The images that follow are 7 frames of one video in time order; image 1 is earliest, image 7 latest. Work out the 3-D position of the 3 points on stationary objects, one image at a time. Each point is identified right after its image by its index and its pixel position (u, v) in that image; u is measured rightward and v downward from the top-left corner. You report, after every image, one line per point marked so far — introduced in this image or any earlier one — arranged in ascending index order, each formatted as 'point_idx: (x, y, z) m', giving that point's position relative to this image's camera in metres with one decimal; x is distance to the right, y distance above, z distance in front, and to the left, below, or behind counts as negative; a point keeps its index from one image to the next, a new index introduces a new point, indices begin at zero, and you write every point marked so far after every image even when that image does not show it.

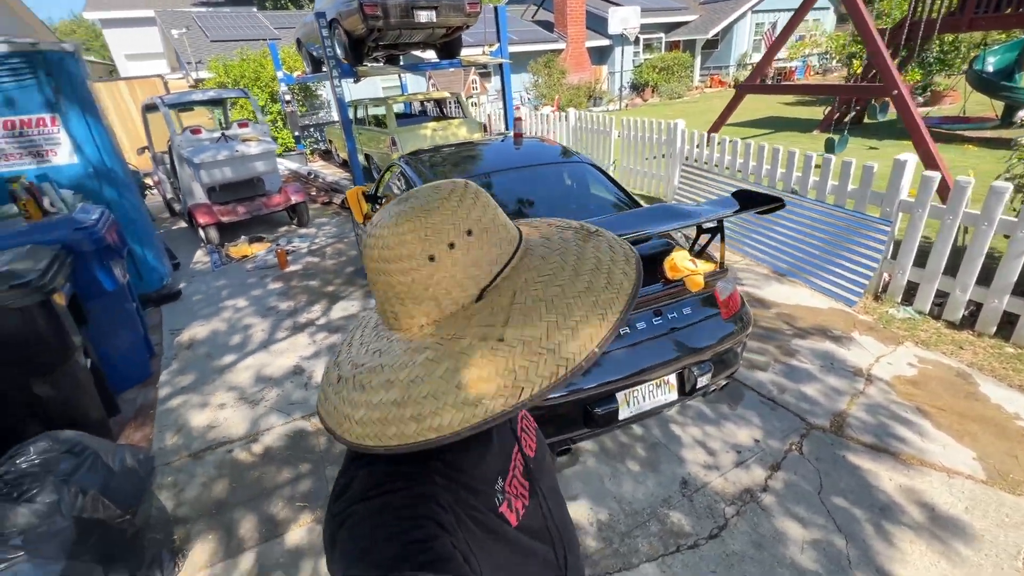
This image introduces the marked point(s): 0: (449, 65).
0: (-1.1, +3.7, +7.9) m
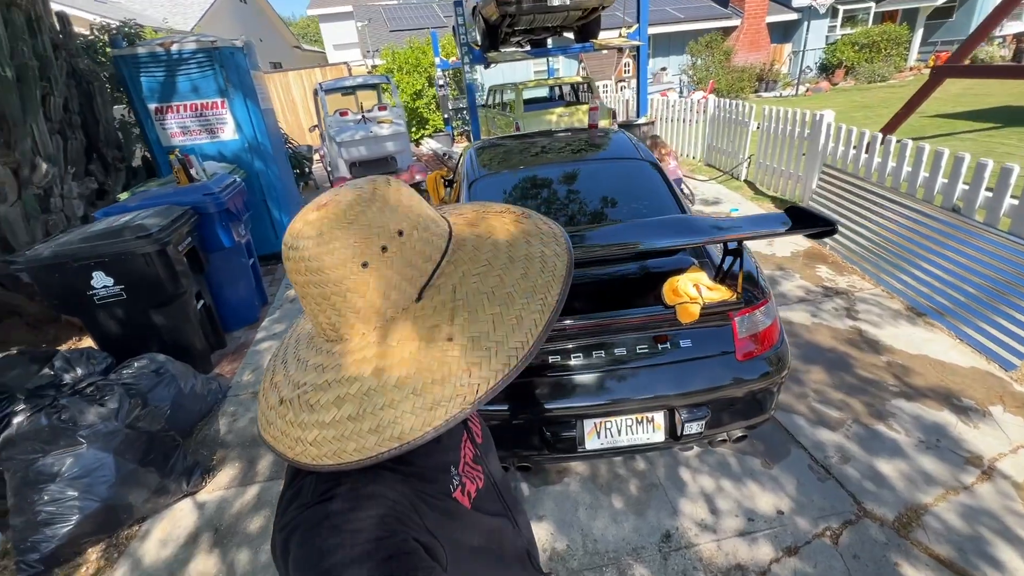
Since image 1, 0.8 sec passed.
0: (+1.1, +3.9, +7.7) m
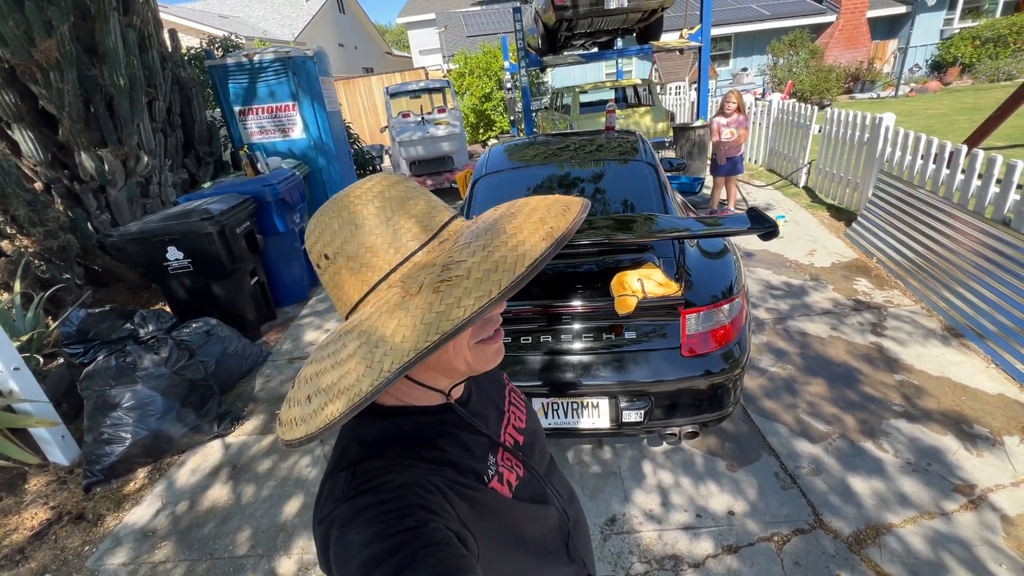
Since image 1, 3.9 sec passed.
0: (+2.0, +3.8, +7.6) m
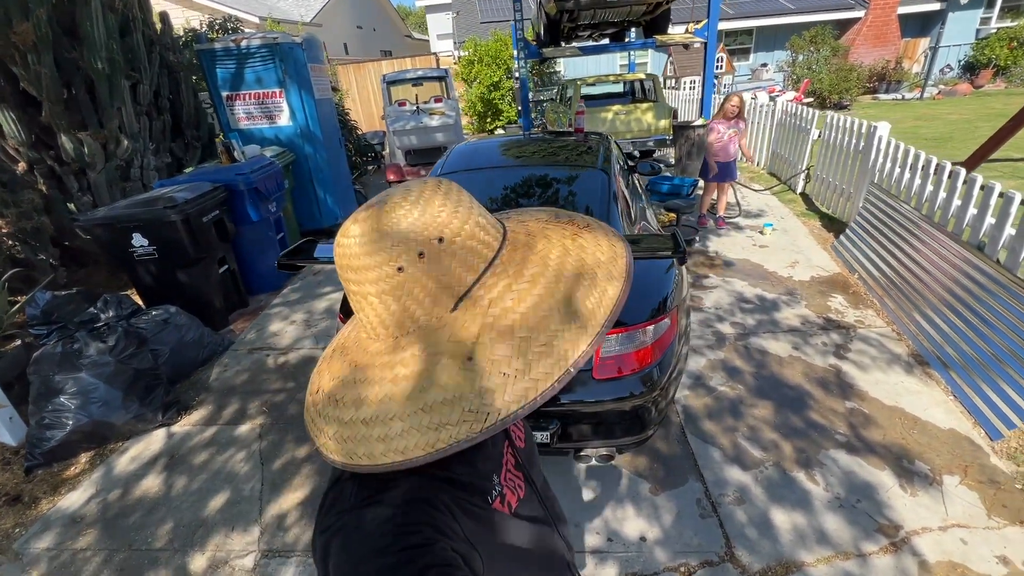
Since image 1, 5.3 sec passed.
0: (+2.0, +3.8, +7.4) m
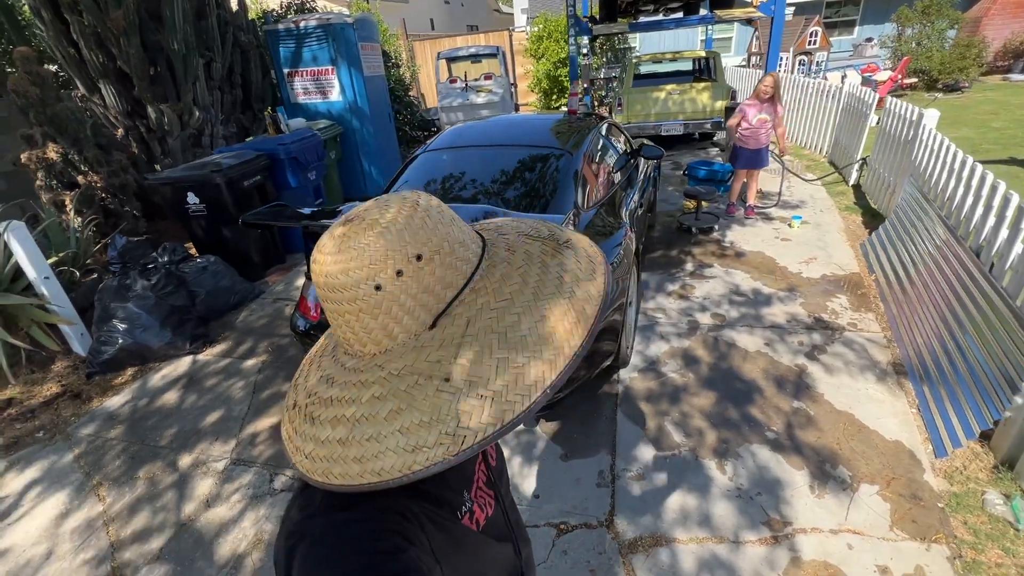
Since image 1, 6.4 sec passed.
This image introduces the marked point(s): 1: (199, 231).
0: (+2.8, +4.0, +7.0) m
1: (-3.0, +0.5, +4.4) m
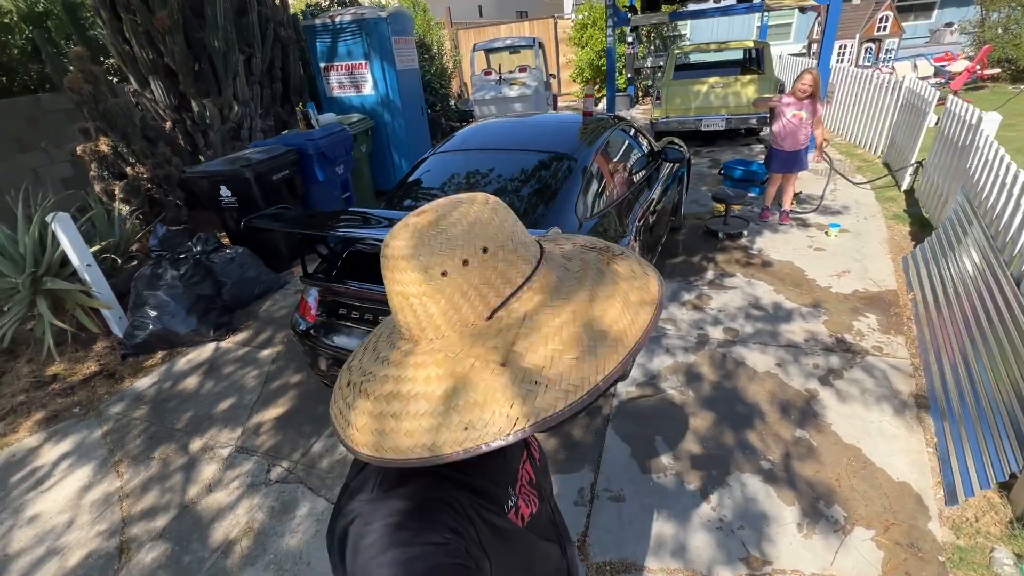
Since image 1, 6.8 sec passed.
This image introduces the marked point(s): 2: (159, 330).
0: (+3.3, +3.9, +6.6) m
1: (-2.8, +0.7, +4.7) m
2: (-2.7, -0.3, +3.6) m
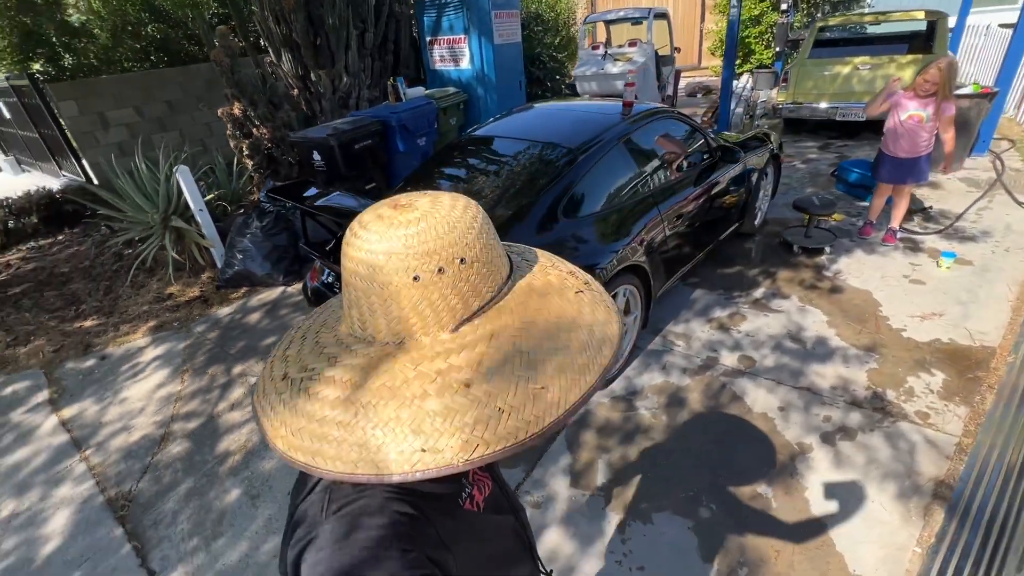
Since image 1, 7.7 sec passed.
0: (+4.6, +3.6, +5.3) m
1: (-2.2, +1.2, +5.3) m
2: (-2.5, +0.2, +4.4) m
